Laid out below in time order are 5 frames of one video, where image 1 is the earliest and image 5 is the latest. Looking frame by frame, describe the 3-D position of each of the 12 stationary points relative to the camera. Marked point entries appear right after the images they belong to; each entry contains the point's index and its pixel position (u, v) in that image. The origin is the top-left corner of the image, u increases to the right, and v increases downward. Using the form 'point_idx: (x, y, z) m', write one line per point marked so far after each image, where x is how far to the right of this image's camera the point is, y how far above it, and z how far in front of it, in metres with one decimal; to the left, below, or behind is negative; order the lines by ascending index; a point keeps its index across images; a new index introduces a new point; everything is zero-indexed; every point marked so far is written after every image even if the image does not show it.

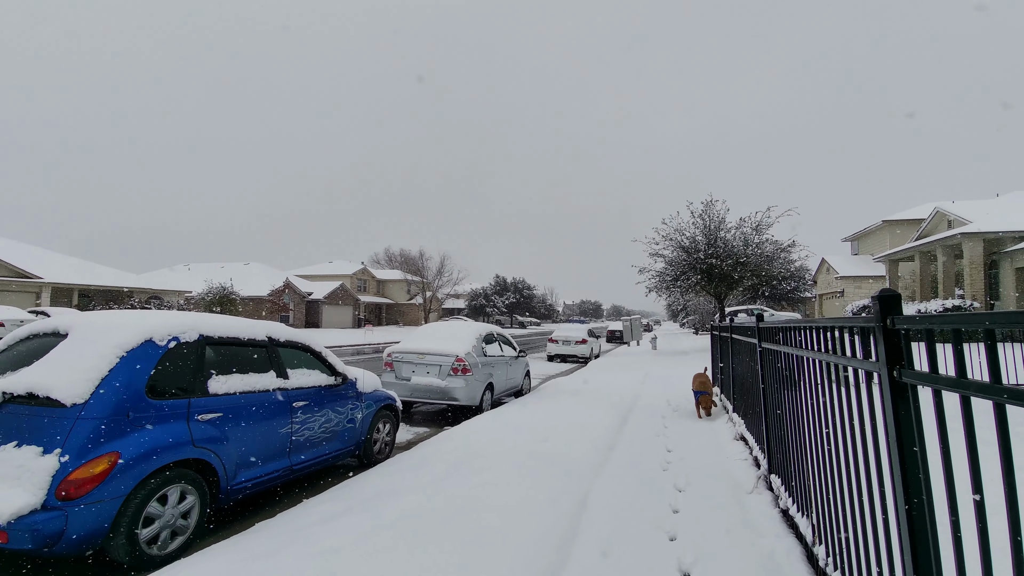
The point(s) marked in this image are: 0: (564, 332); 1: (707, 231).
0: (+2.0, -1.7, +19.8) m
1: (+7.4, +2.2, +19.0) m
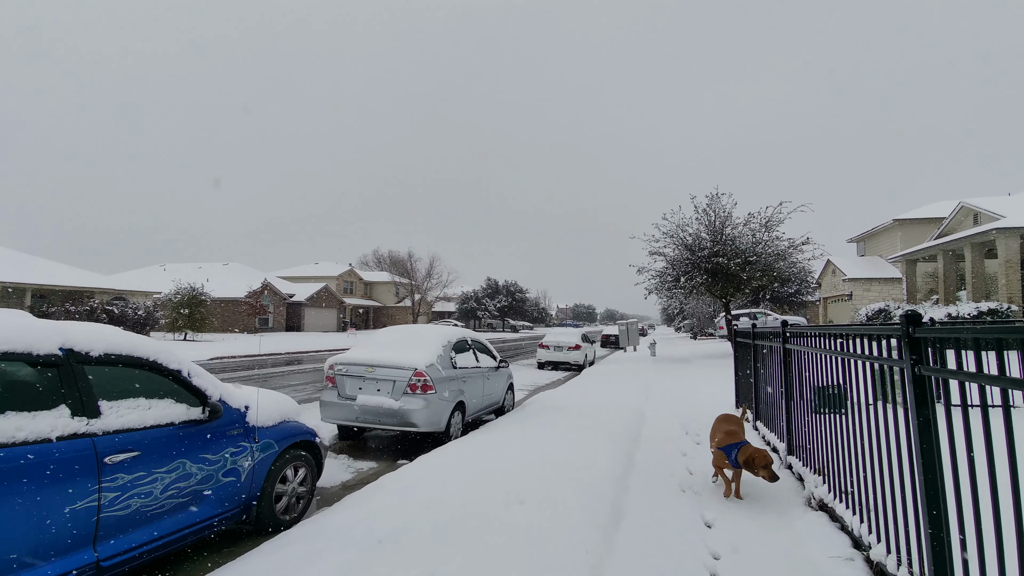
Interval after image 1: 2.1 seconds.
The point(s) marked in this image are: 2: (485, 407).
0: (+1.5, -1.8, +18.2) m
1: (+6.9, +2.1, +17.5) m
2: (-0.4, -1.9, +7.8) m
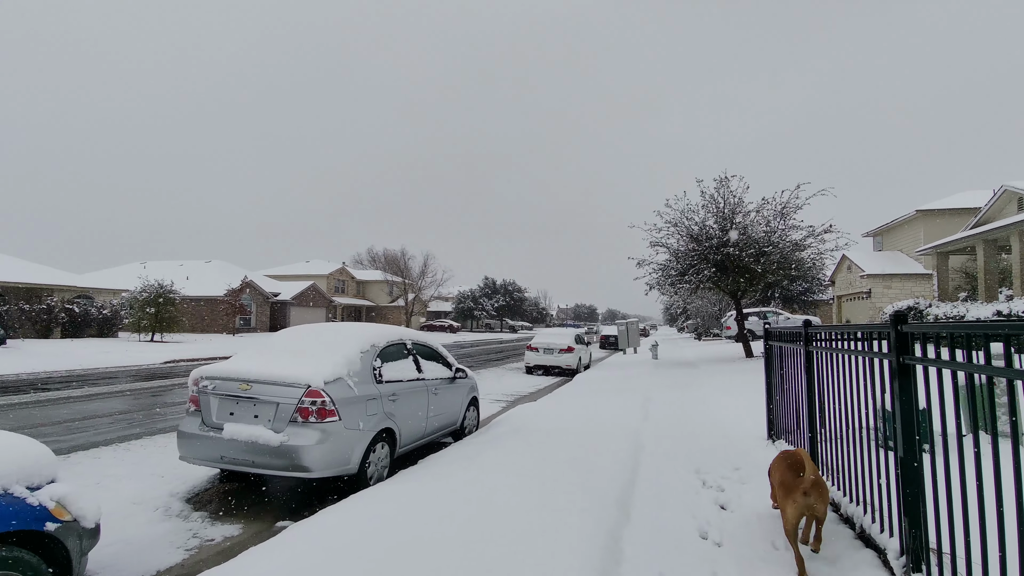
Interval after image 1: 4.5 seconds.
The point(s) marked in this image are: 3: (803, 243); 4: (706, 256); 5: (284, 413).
0: (+1.1, -1.6, +16.3) m
1: (+6.4, +2.3, +15.6) m
2: (-0.9, -1.7, +6.0) m
3: (+8.8, +1.4, +15.3) m
4: (+5.9, +1.0, +15.4) m
5: (-1.9, -1.0, +4.1) m
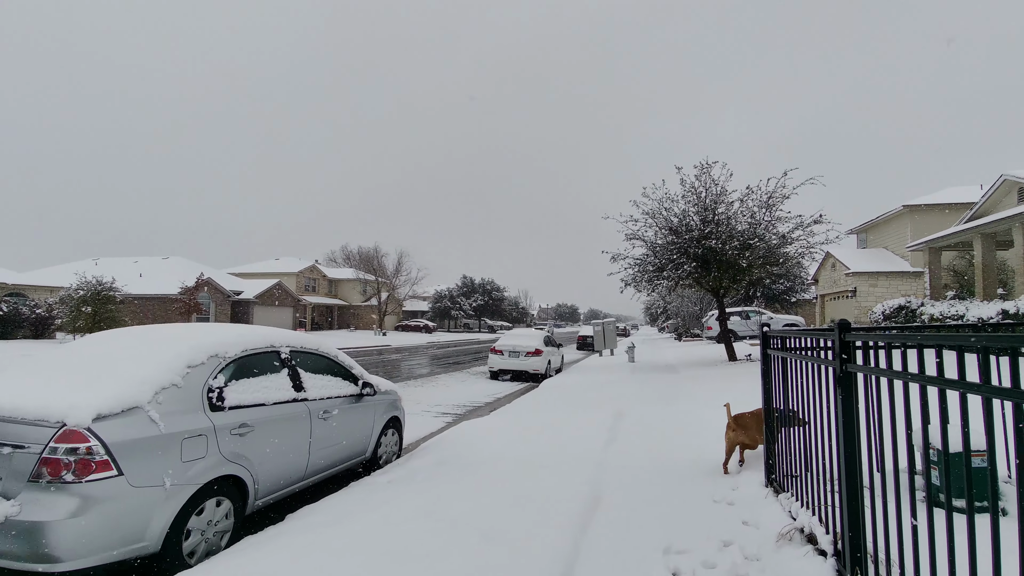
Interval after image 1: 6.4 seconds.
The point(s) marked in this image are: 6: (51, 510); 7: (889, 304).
0: (0.0, -1.5, +14.9) m
1: (+5.4, +2.3, +14.4) m
2: (-1.7, -1.6, +4.5) m
3: (+7.8, +1.4, +14.1) m
4: (+4.9, +1.1, +14.2) m
5: (-2.5, -0.9, +2.6) m
6: (-2.4, -1.1, +2.6) m
7: (+11.4, -0.5, +15.2) m
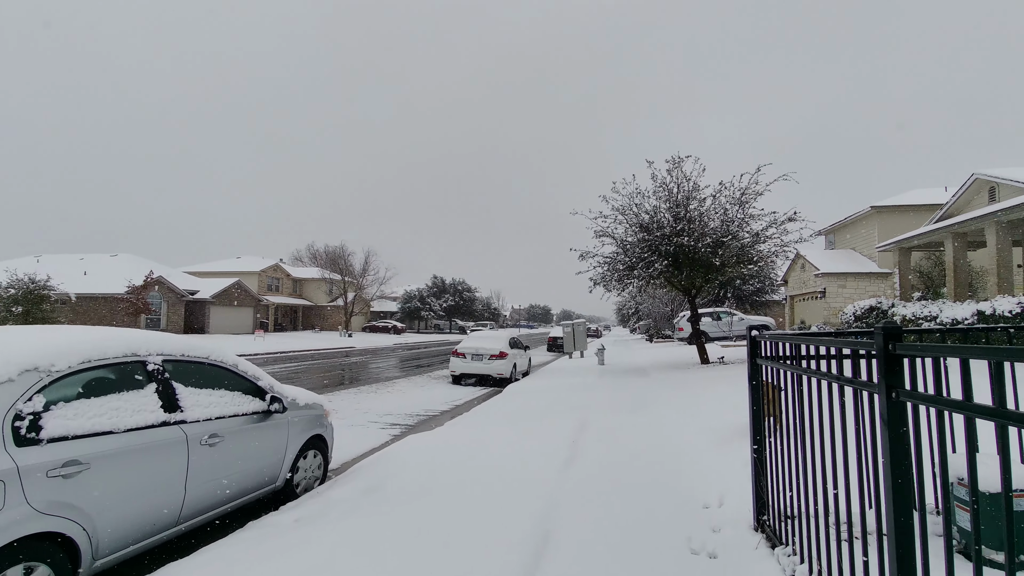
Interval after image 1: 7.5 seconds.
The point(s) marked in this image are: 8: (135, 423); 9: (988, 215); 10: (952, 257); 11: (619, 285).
0: (-1.0, -1.5, +14.1) m
1: (+4.4, +2.3, +13.8) m
2: (-2.1, -1.6, +3.6) m
3: (+6.8, +1.4, +13.7) m
4: (+3.9, +1.1, +13.6) m
5: (-2.9, -0.9, +1.7) m
6: (-2.7, -1.1, +1.7) m
7: (+10.3, -0.5, +15.0) m
8: (-2.2, -0.8, +3.1) m
9: (+11.3, +1.7, +12.1) m
10: (+11.8, +0.8, +13.6) m
11: (+3.2, 0.0, +14.9) m
